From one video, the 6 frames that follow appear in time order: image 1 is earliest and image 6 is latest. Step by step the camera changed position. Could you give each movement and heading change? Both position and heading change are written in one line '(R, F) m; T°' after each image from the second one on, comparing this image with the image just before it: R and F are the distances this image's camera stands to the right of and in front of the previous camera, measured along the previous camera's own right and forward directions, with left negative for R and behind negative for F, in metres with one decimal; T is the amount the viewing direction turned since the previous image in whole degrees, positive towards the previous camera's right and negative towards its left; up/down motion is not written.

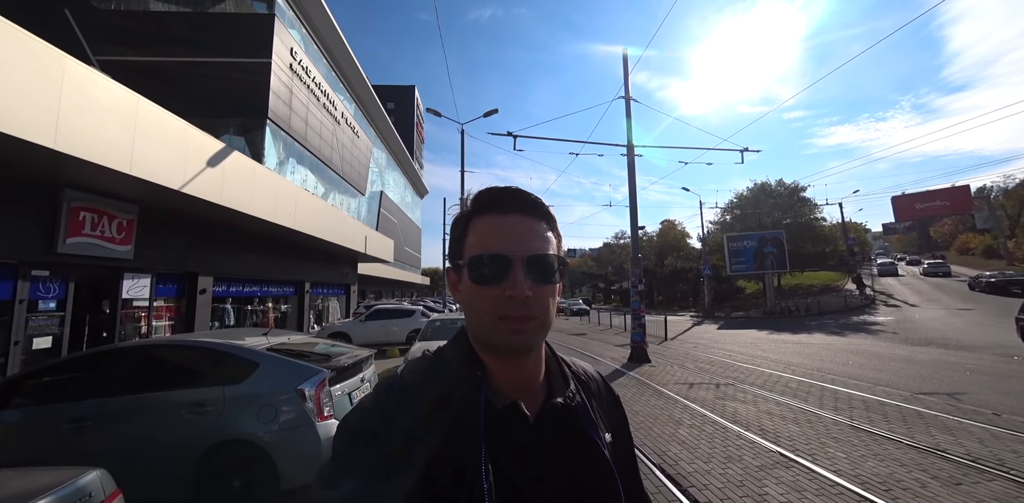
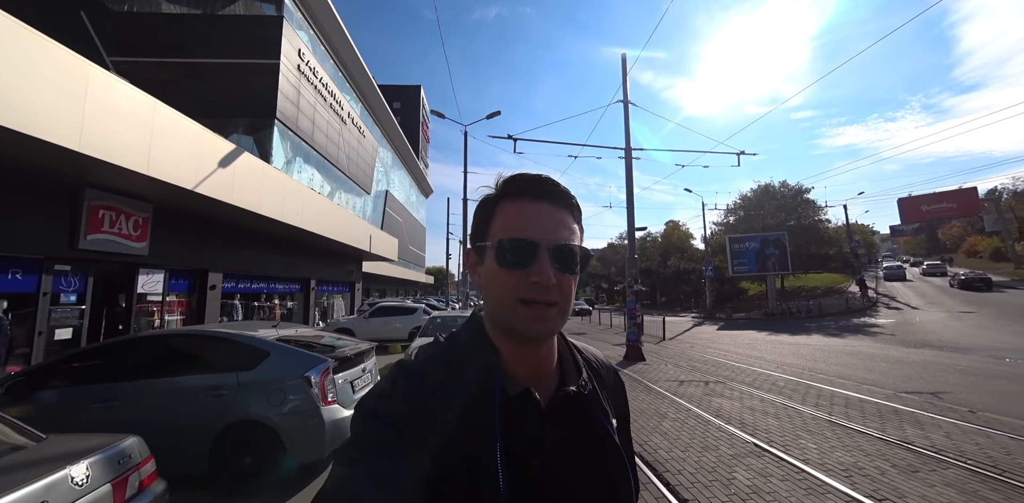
(+0.1, -0.3) m; -1°
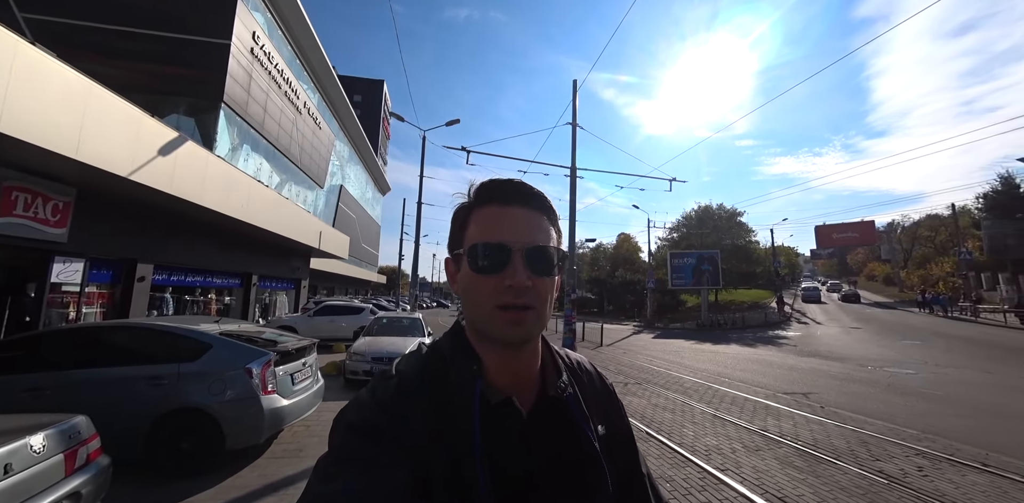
(+0.2, -0.6) m; +6°
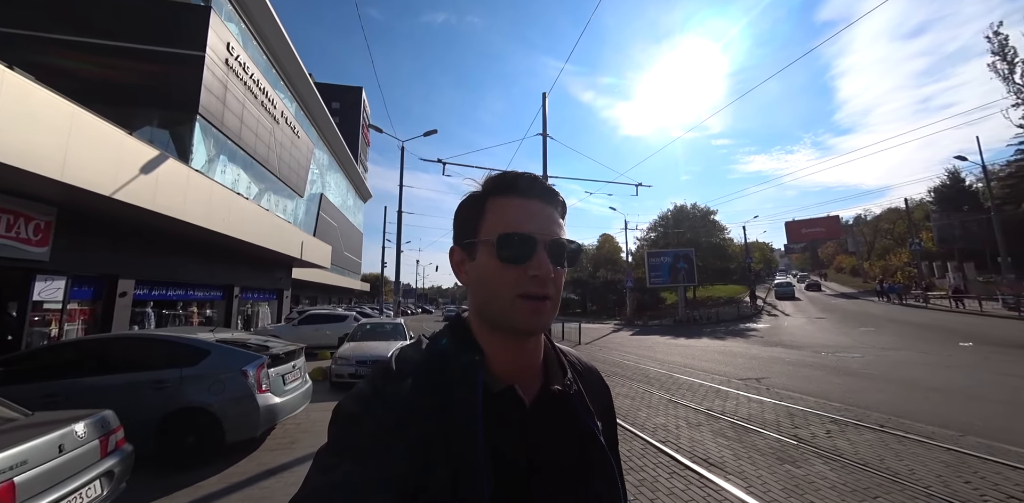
(+0.2, -0.6) m; +2°
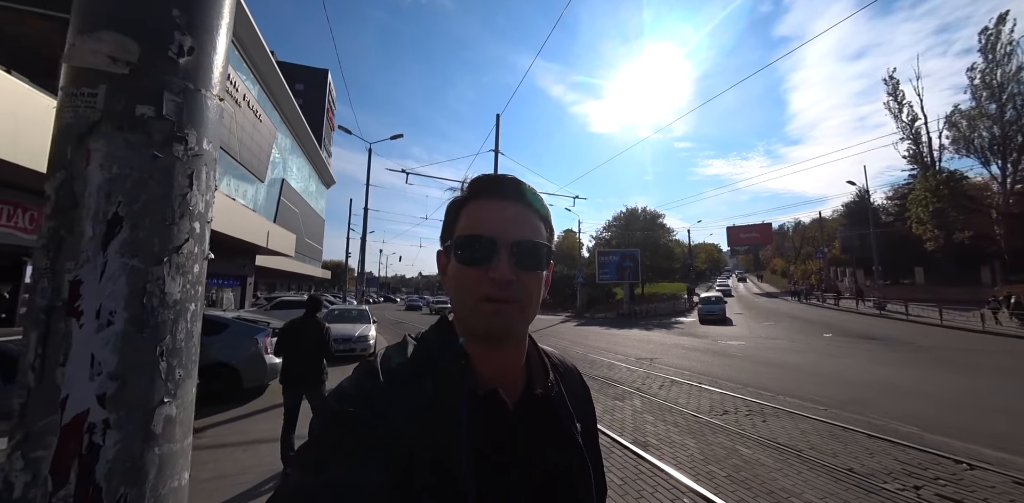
(+0.5, -2.0) m; +5°
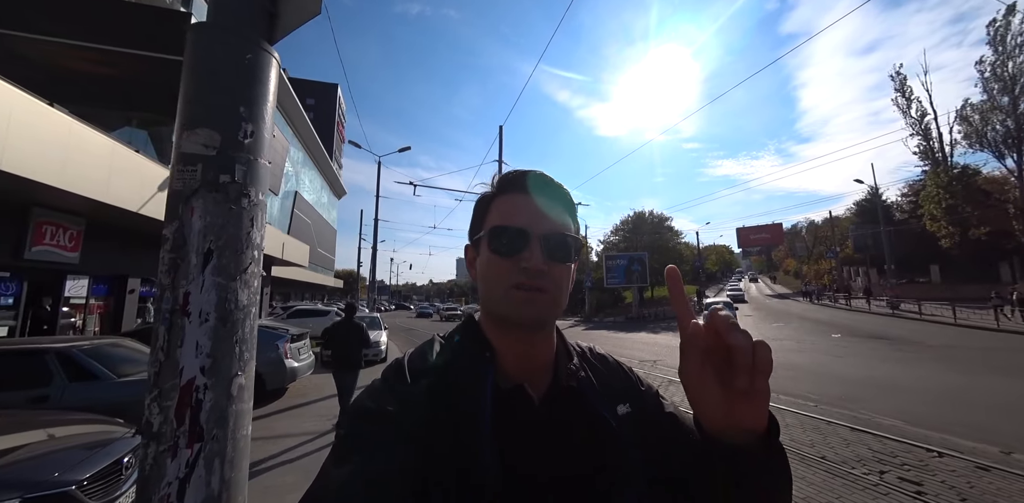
(+0.2, -0.4) m; -1°
